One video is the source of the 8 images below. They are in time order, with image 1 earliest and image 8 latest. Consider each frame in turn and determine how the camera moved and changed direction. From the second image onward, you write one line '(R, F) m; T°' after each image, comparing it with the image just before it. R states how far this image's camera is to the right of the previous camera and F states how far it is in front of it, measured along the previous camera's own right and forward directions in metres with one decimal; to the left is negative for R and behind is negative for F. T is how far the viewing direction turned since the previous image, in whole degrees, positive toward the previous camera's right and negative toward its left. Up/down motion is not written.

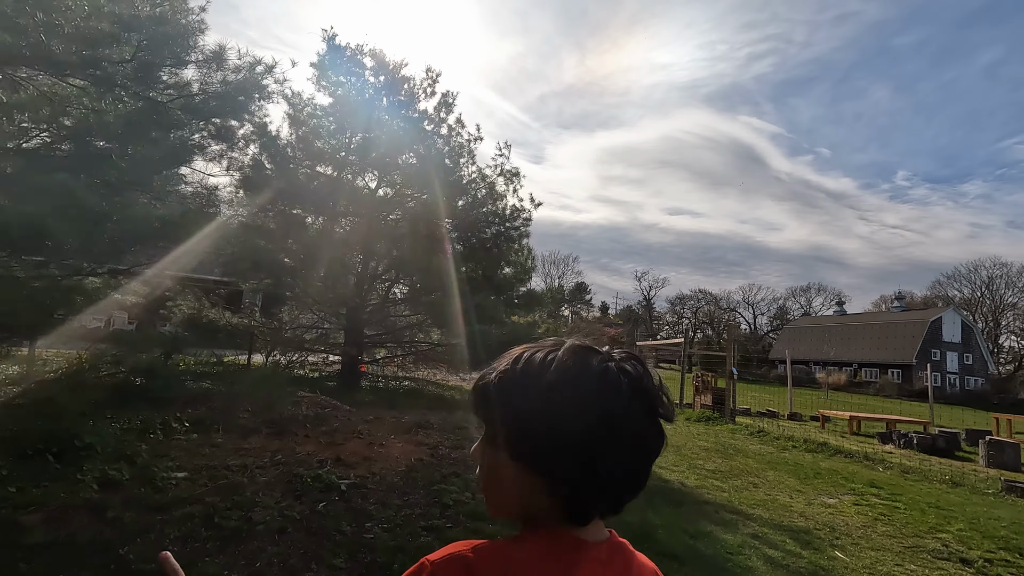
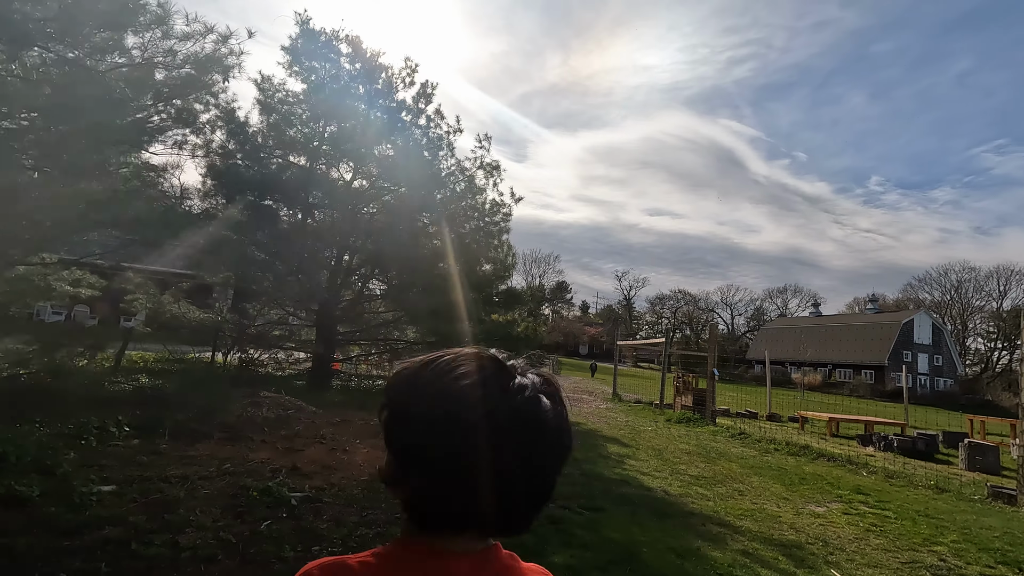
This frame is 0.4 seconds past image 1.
(0.0, +0.3) m; +2°
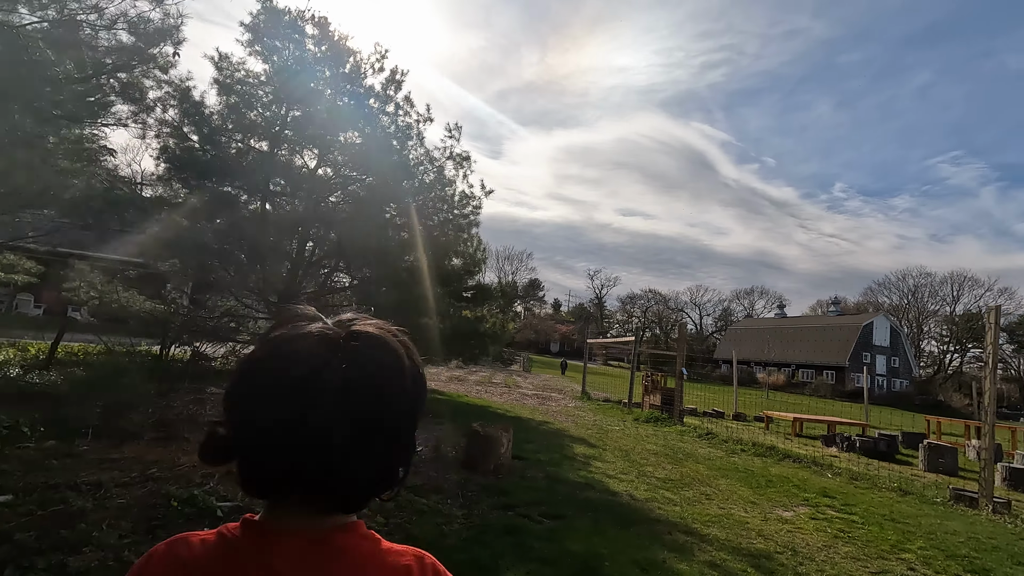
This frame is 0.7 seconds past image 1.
(+0.1, +0.2) m; +3°
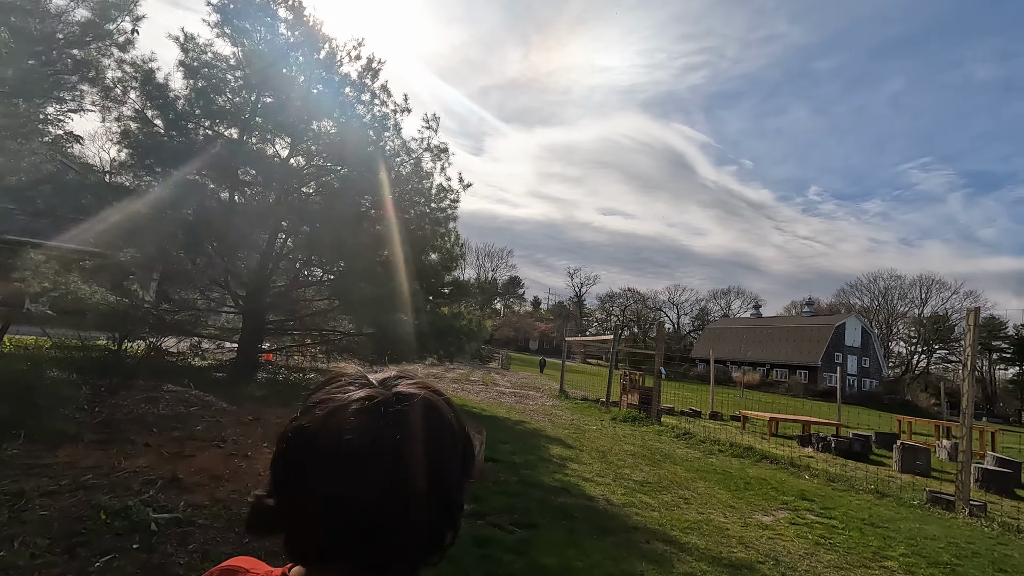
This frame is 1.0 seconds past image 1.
(0.0, +0.2) m; +2°
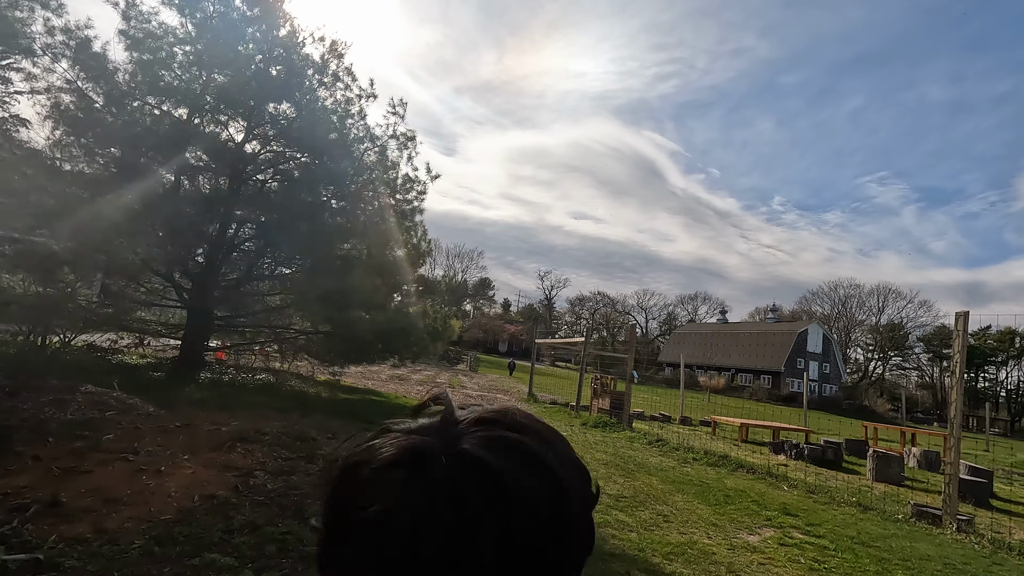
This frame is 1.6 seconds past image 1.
(0.0, +0.4) m; +3°
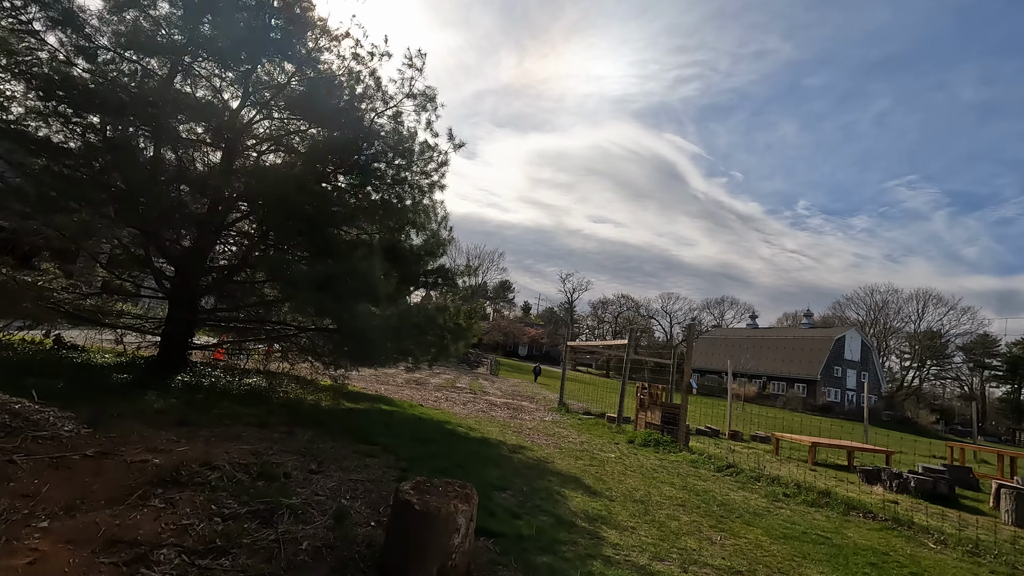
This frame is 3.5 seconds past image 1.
(-0.2, +1.3) m; -2°
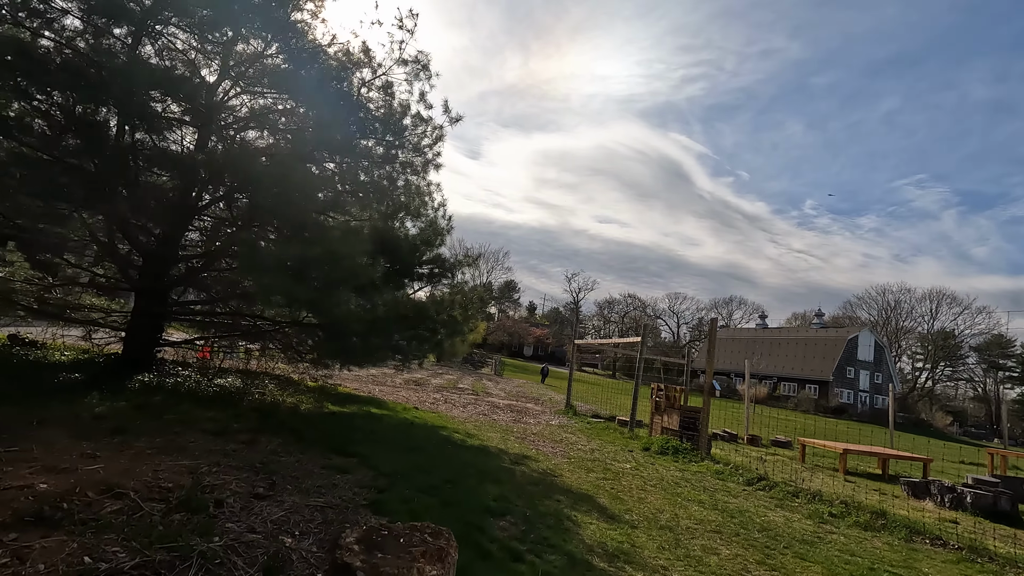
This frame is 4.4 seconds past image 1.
(0.0, +0.7) m; -1°
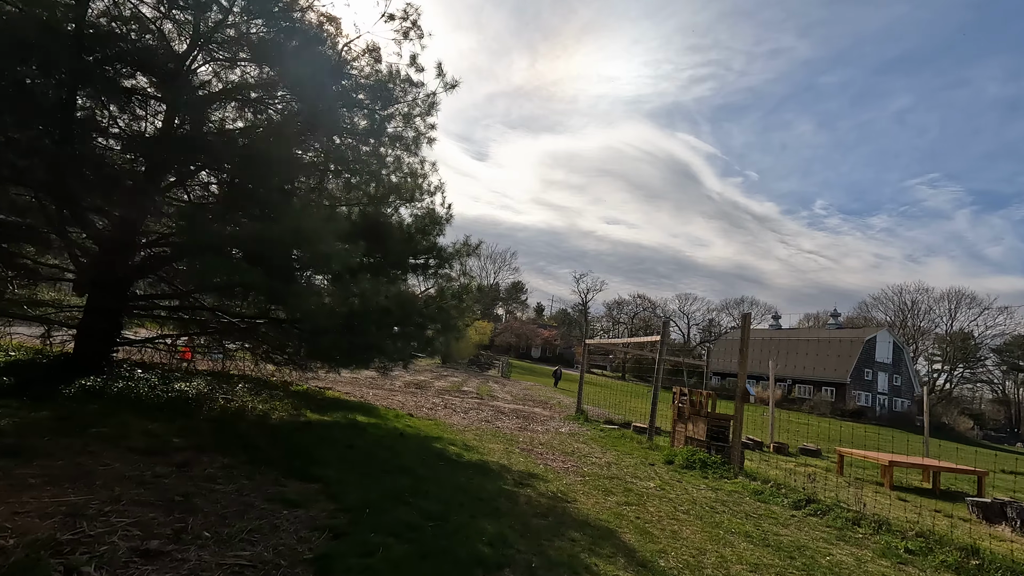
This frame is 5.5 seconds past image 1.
(0.0, +0.8) m; -1°
